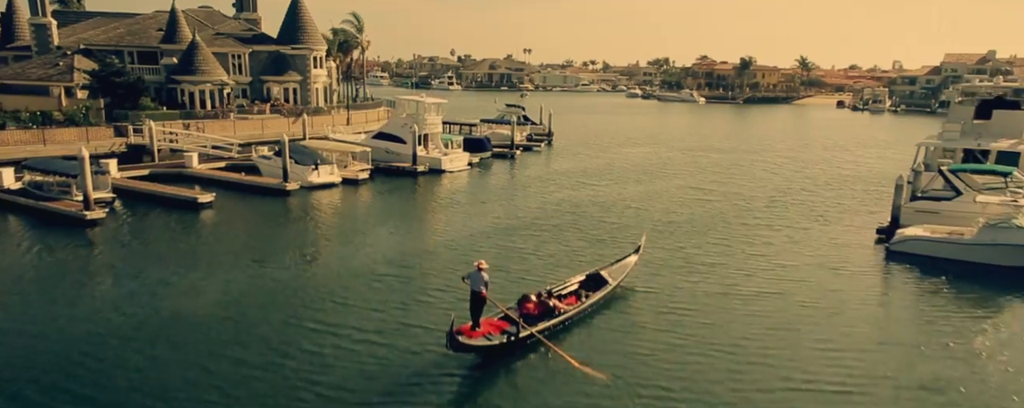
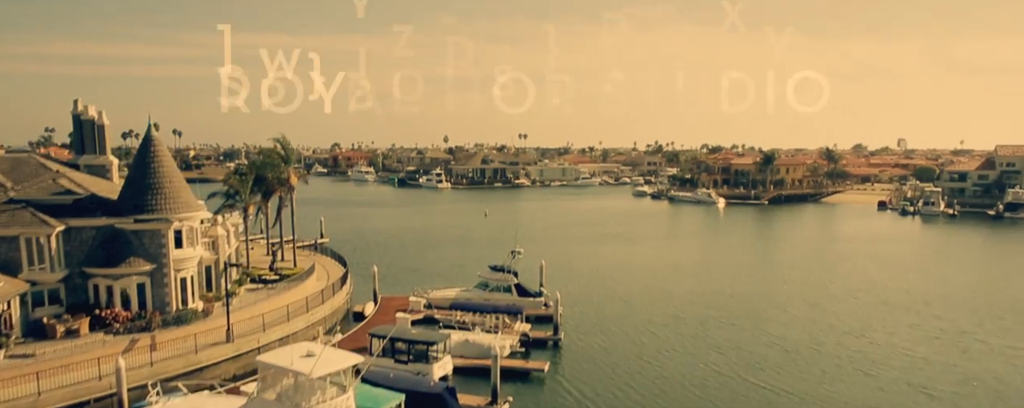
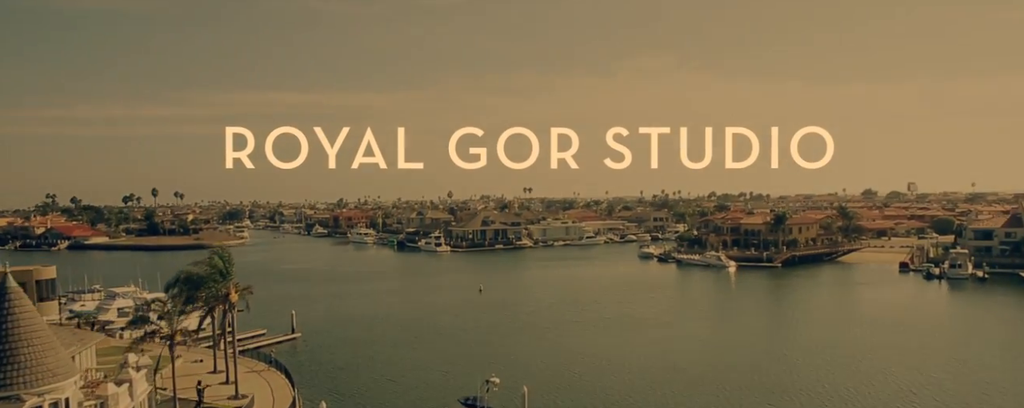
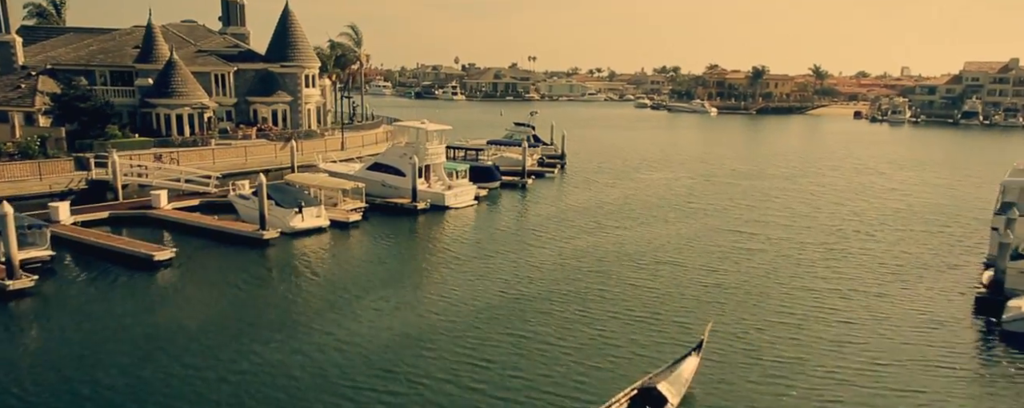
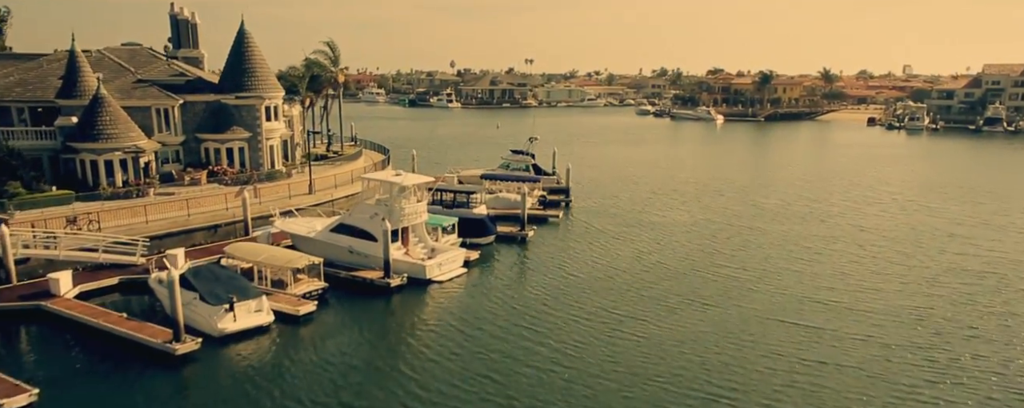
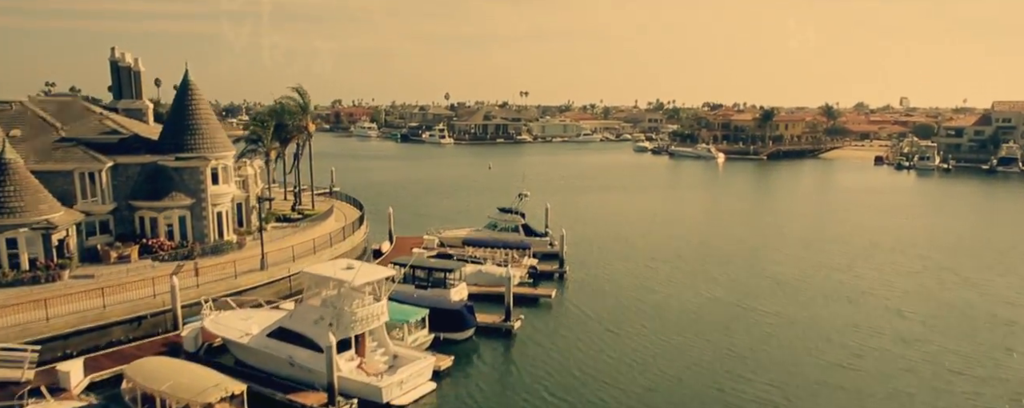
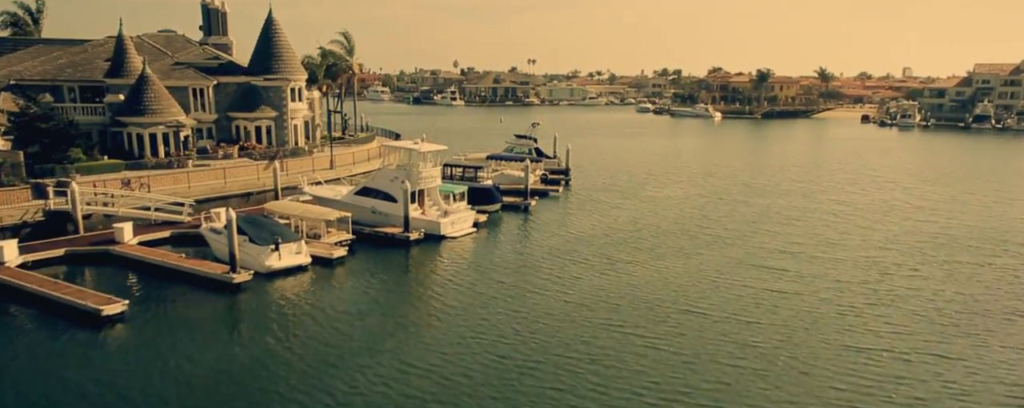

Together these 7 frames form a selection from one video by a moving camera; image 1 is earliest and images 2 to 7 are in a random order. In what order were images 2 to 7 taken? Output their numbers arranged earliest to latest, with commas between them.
4, 7, 5, 6, 2, 3
